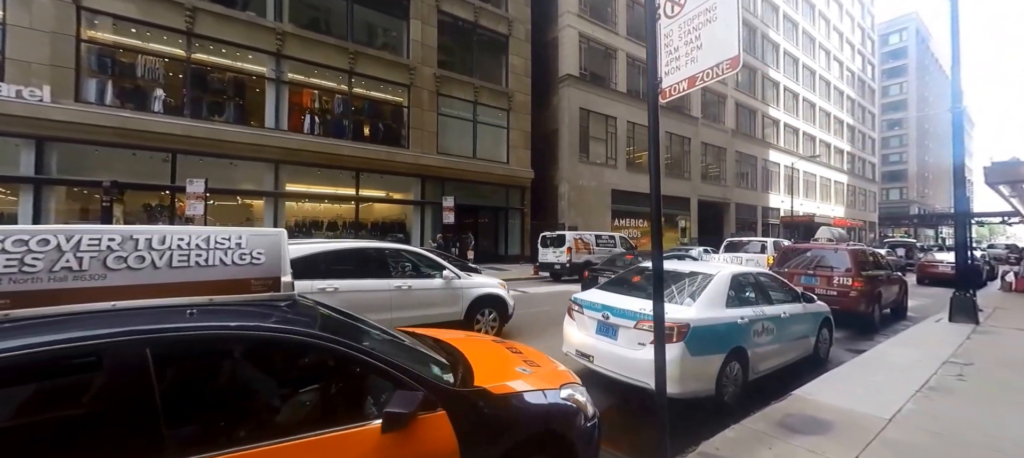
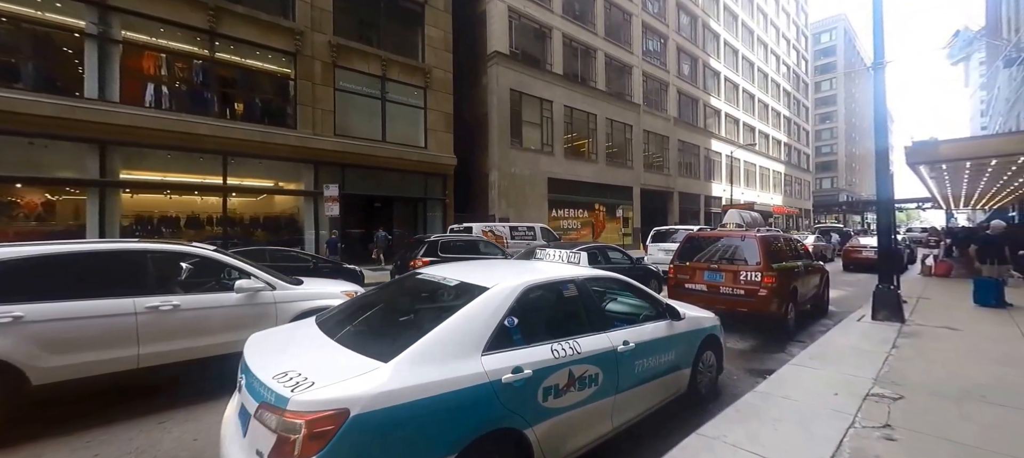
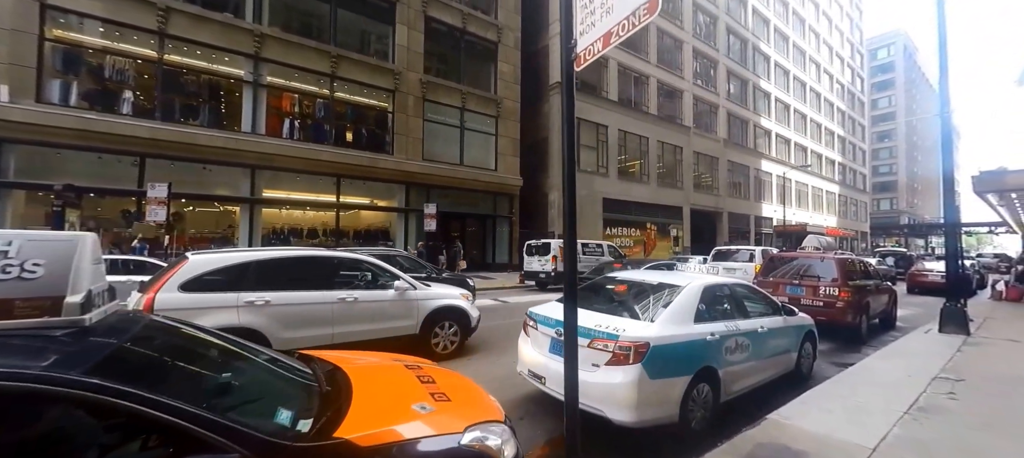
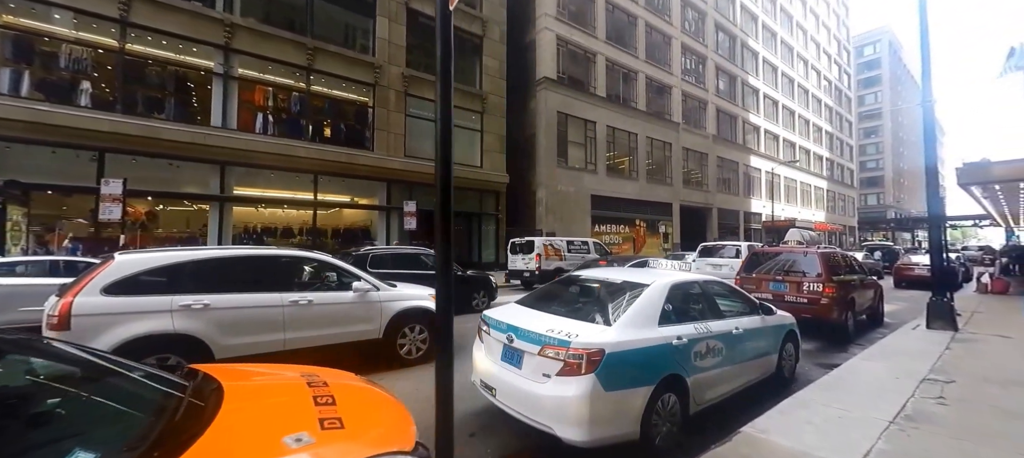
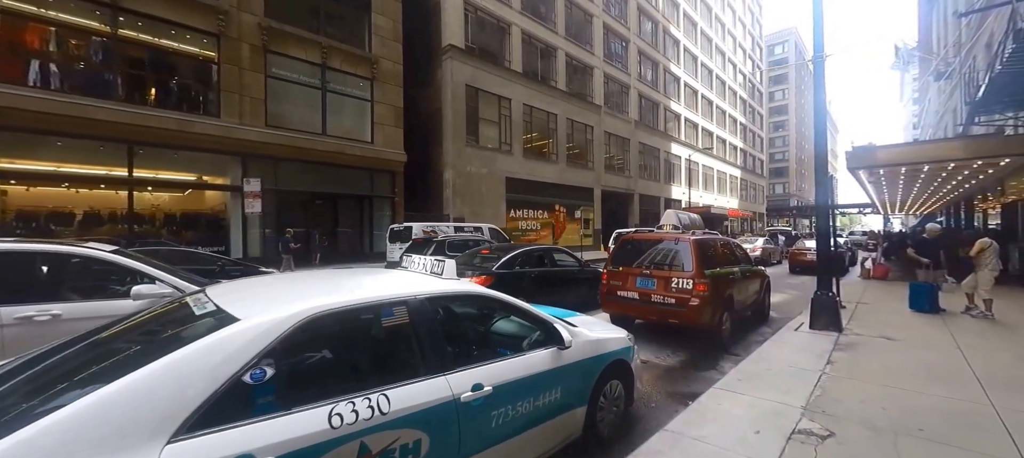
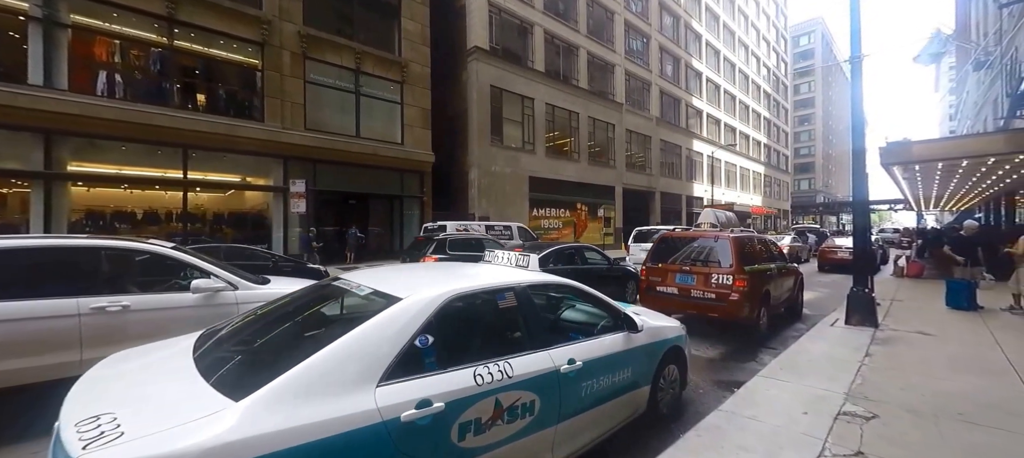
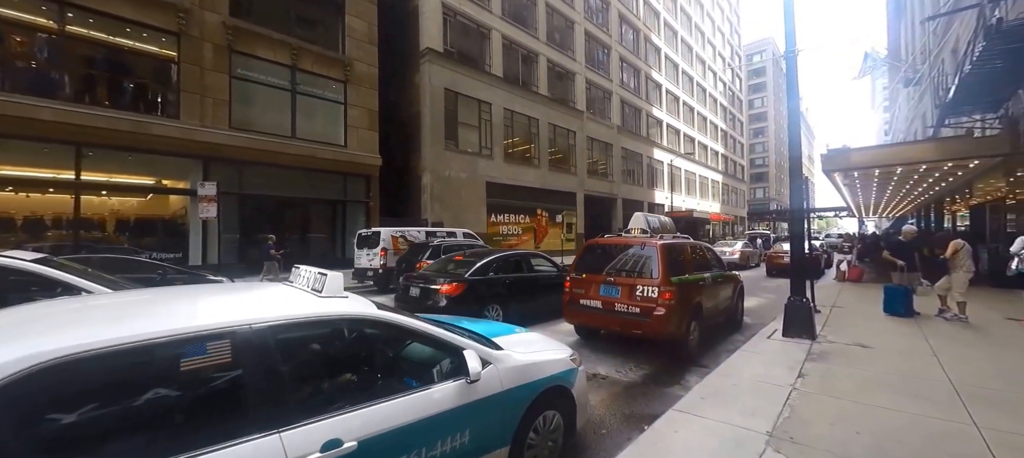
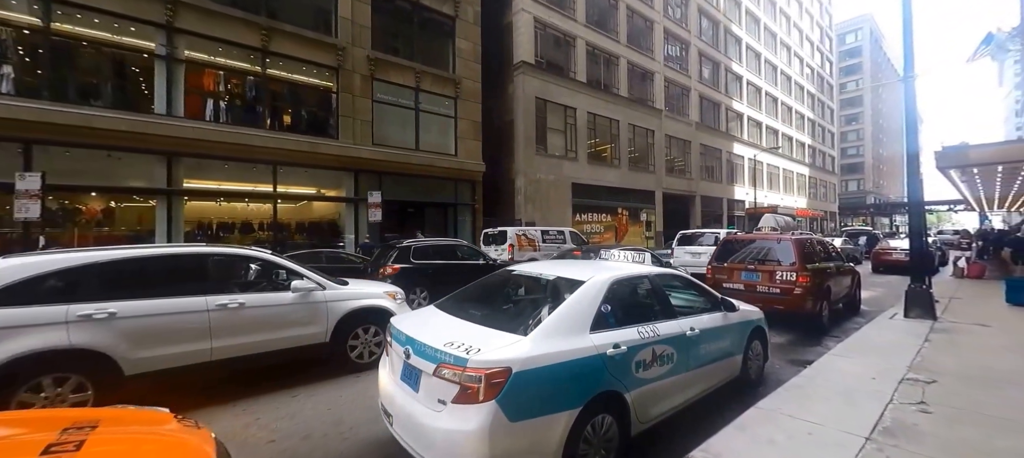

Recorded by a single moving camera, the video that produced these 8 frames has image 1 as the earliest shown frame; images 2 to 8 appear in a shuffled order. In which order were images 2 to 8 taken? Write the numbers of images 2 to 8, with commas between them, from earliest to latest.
3, 4, 8, 2, 6, 5, 7
